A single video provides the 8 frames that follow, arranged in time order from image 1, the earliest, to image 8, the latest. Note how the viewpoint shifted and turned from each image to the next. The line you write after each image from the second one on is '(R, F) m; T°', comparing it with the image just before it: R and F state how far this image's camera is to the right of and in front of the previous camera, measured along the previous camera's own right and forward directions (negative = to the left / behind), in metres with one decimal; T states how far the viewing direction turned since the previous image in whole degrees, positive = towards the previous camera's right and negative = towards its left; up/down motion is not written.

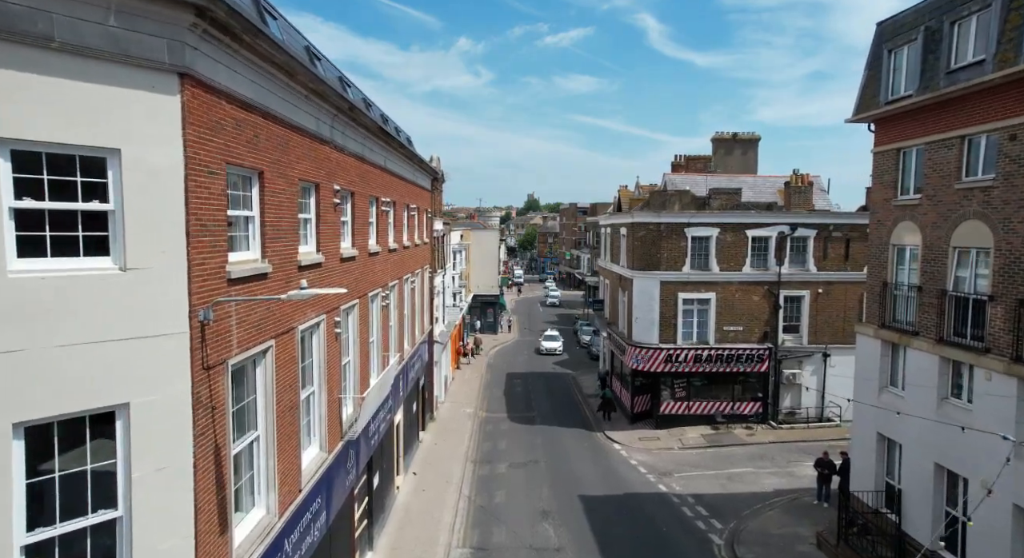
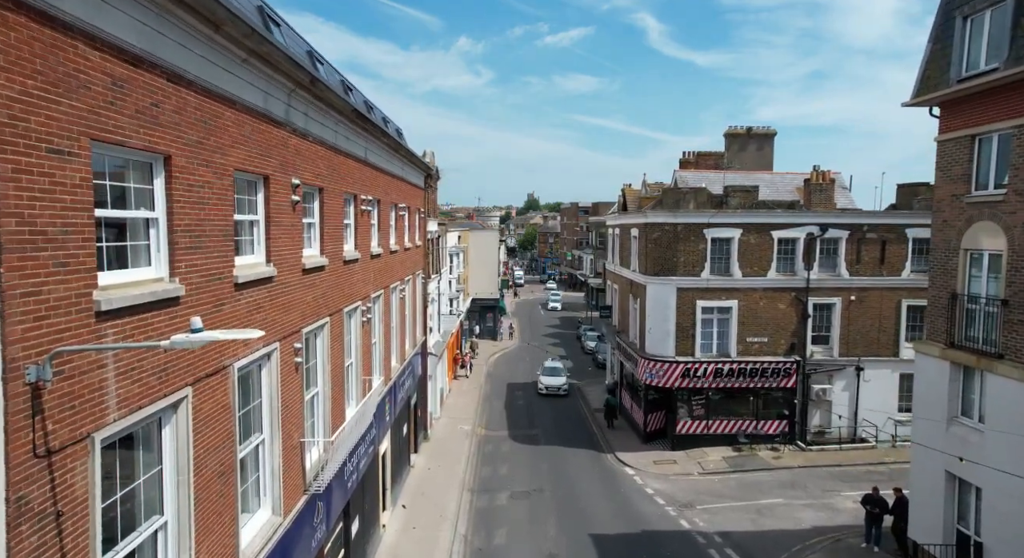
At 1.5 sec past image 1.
(0.0, +2.1) m; 0°
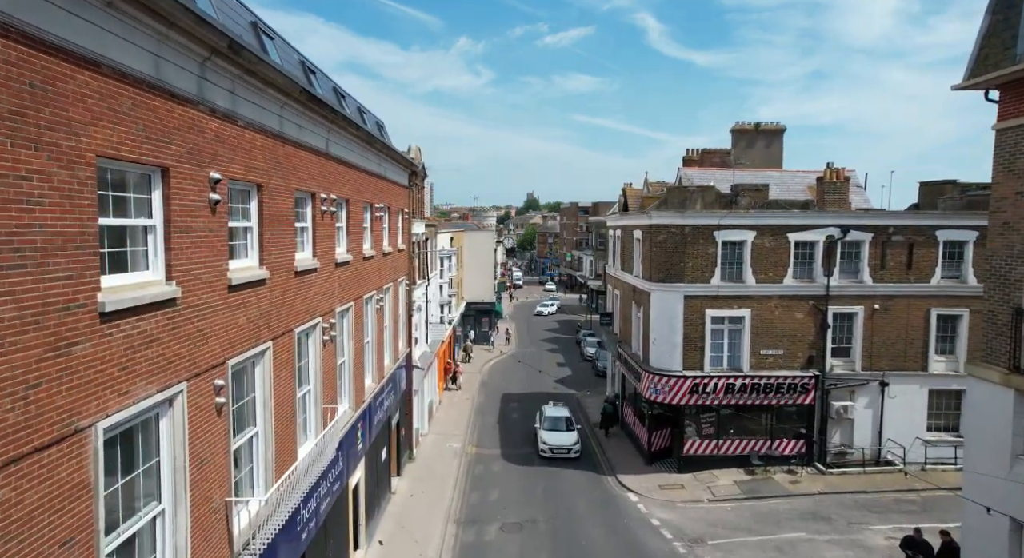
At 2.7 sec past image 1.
(+0.3, +1.8) m; 0°
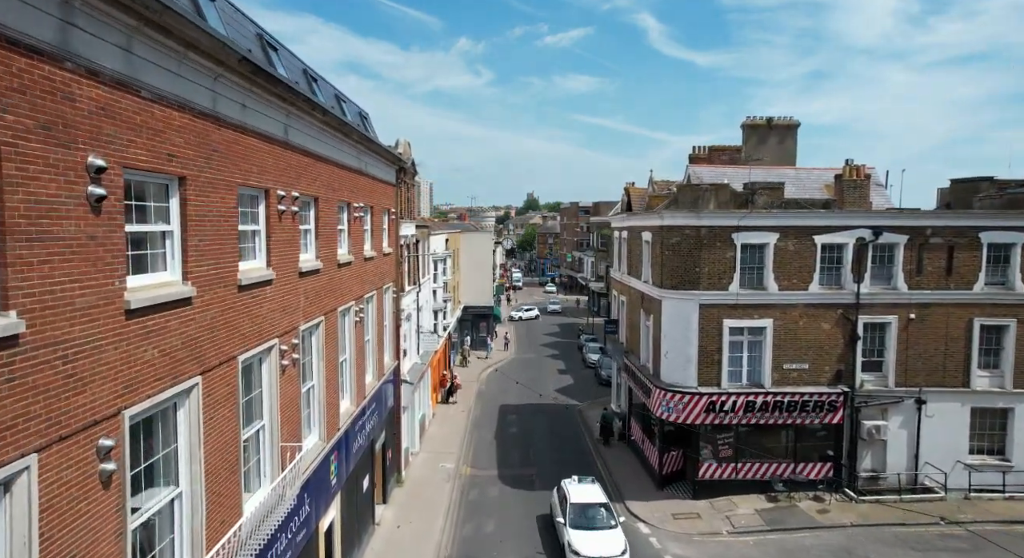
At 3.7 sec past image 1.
(+0.1, +1.8) m; 0°
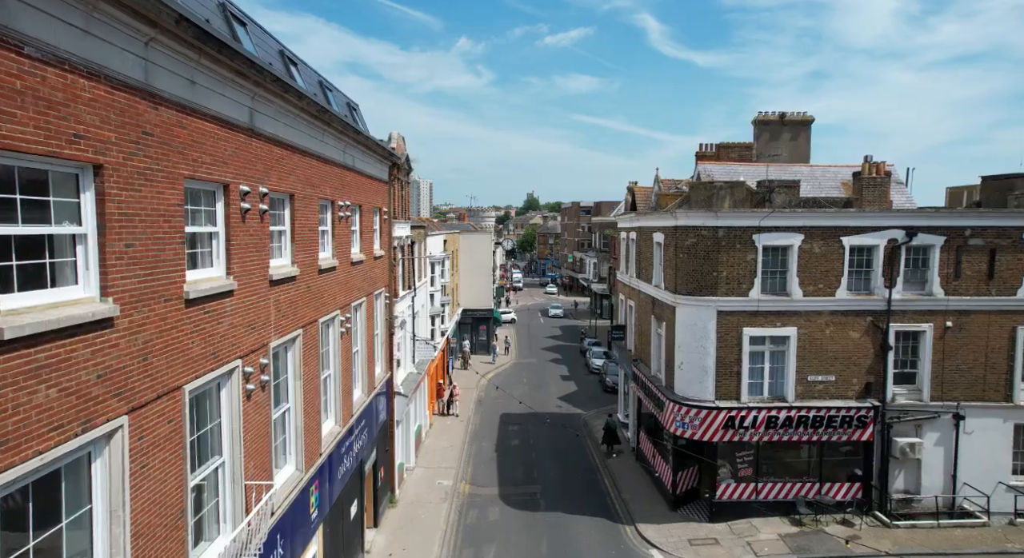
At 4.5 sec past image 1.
(0.0, +1.4) m; 0°
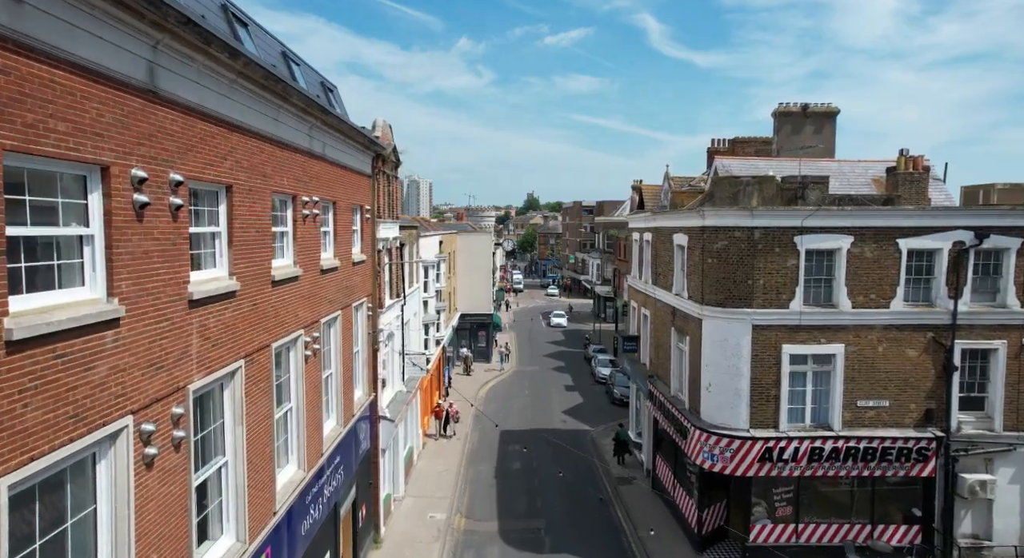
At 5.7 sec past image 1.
(0.0, +2.3) m; 0°
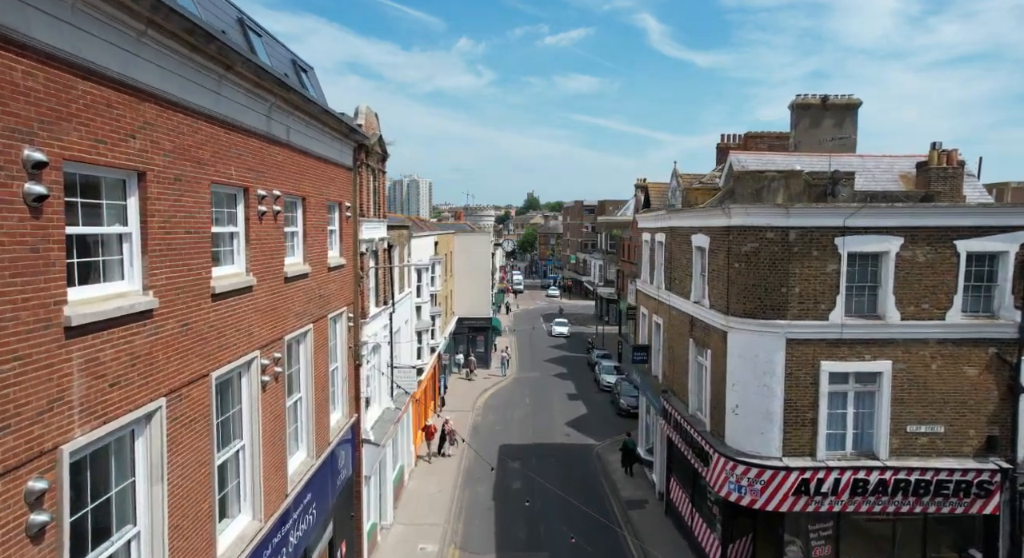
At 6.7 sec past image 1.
(0.0, +1.8) m; 0°
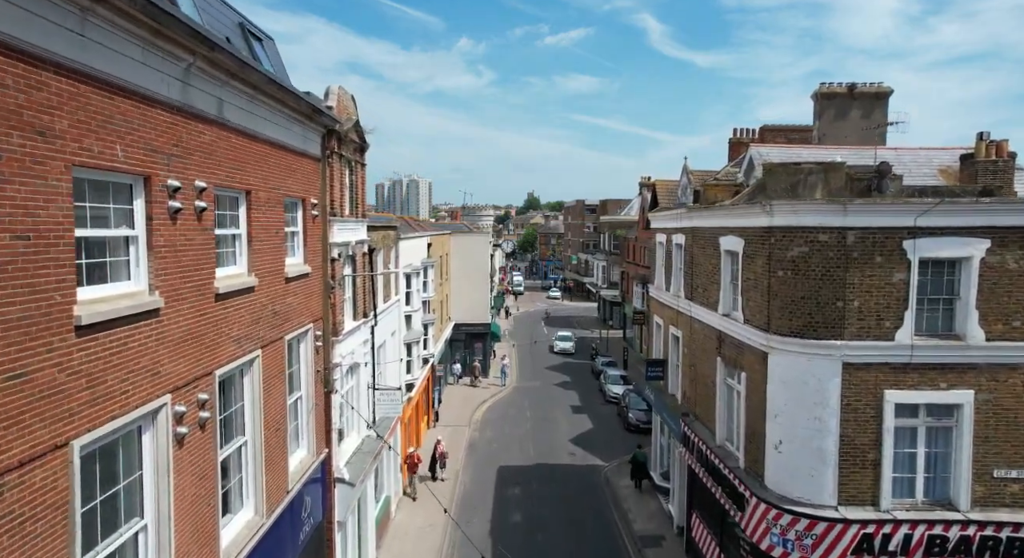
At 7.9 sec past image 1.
(0.0, +2.2) m; 0°
